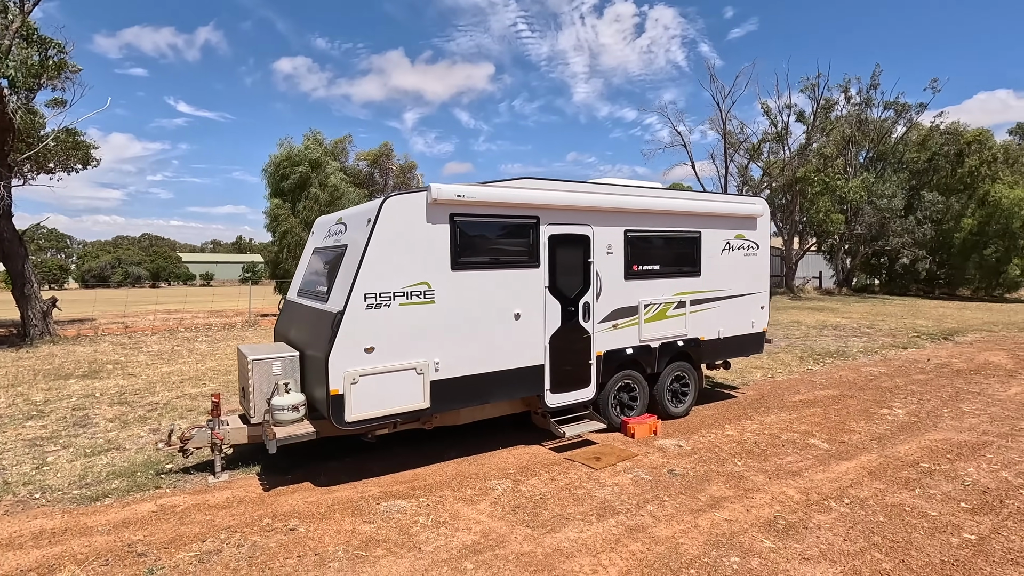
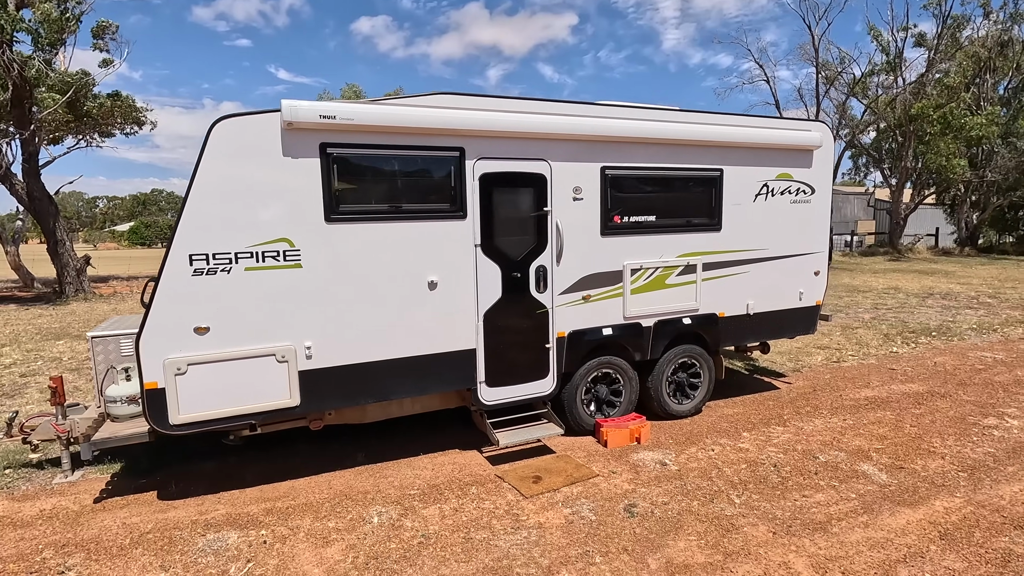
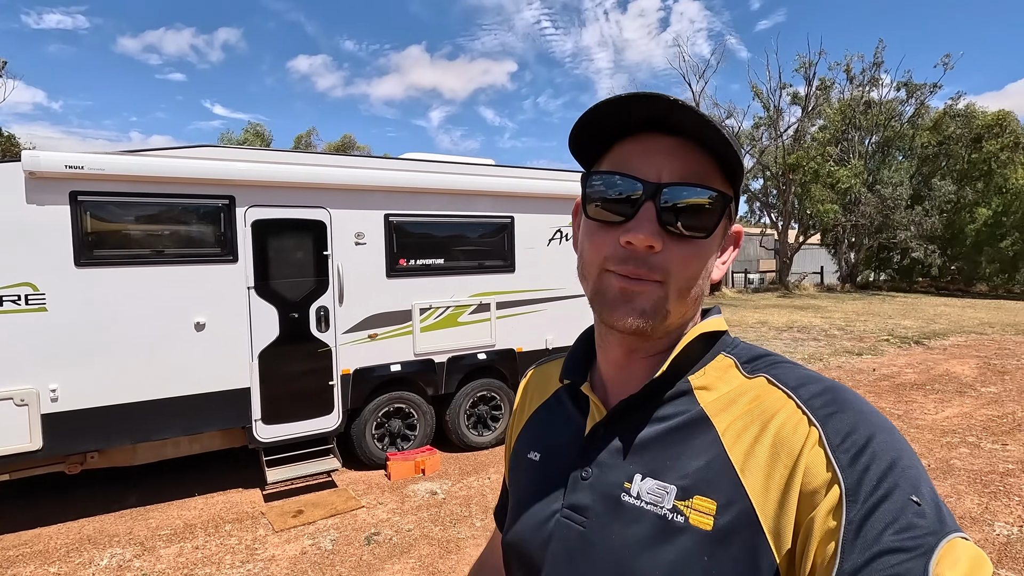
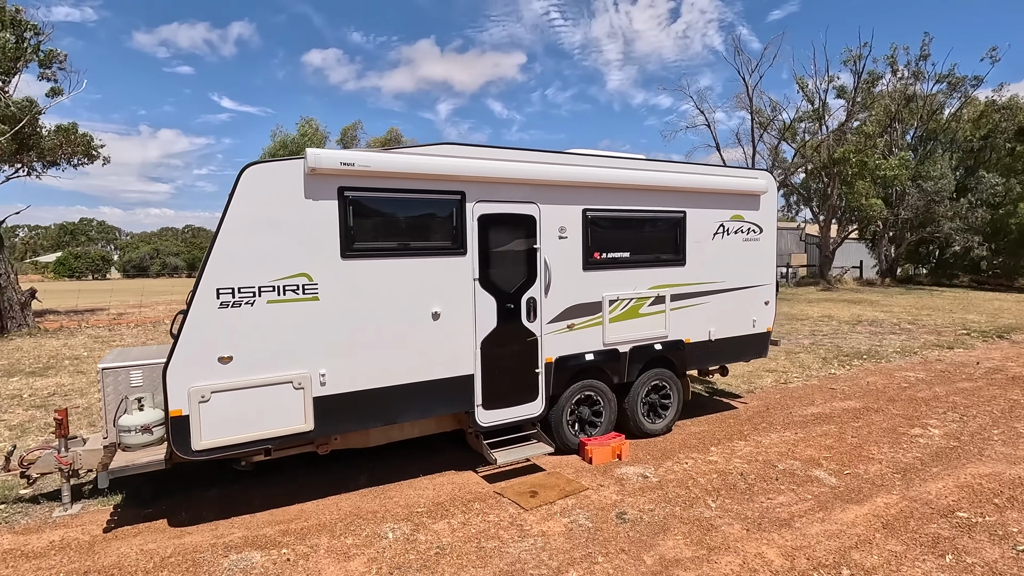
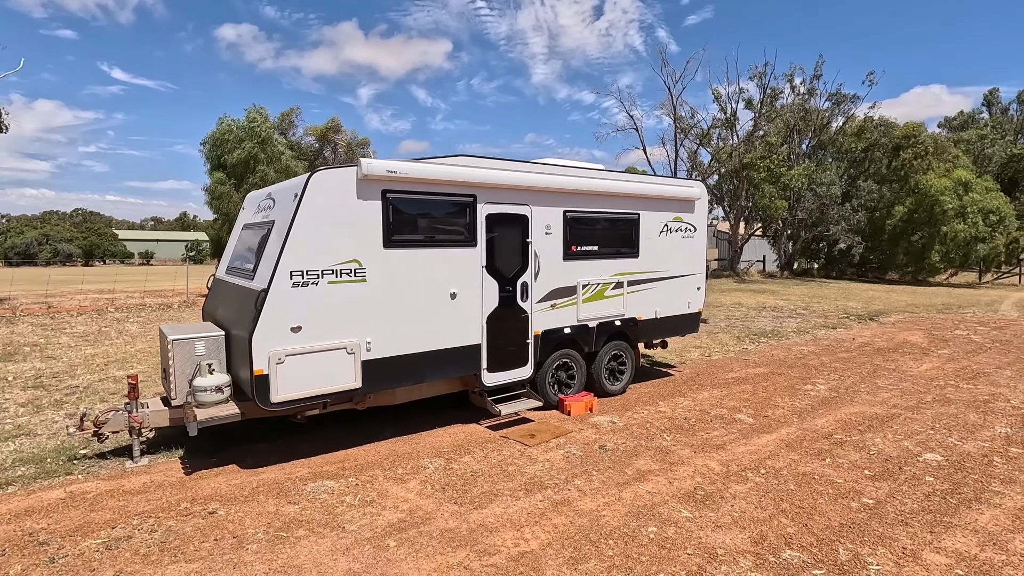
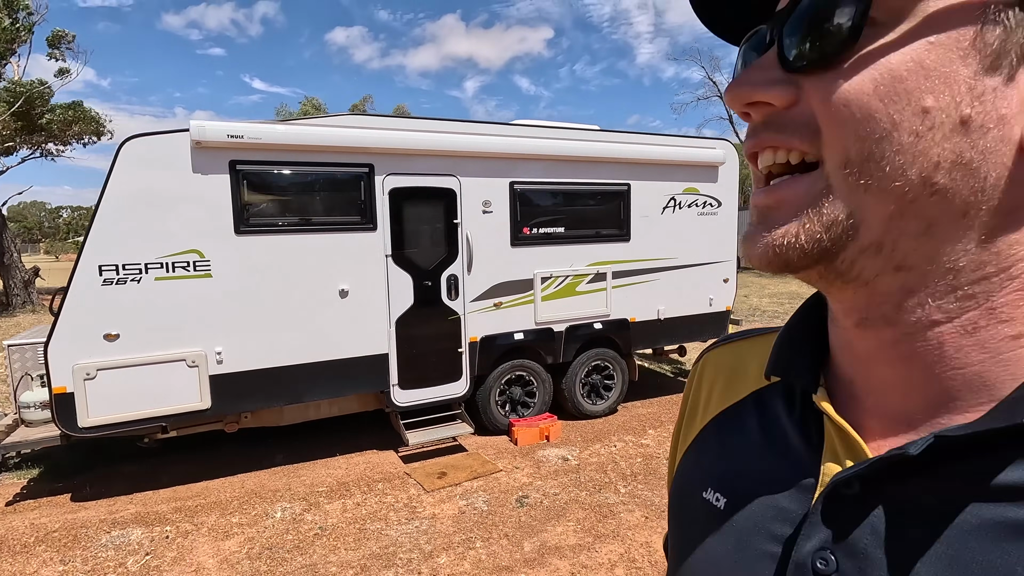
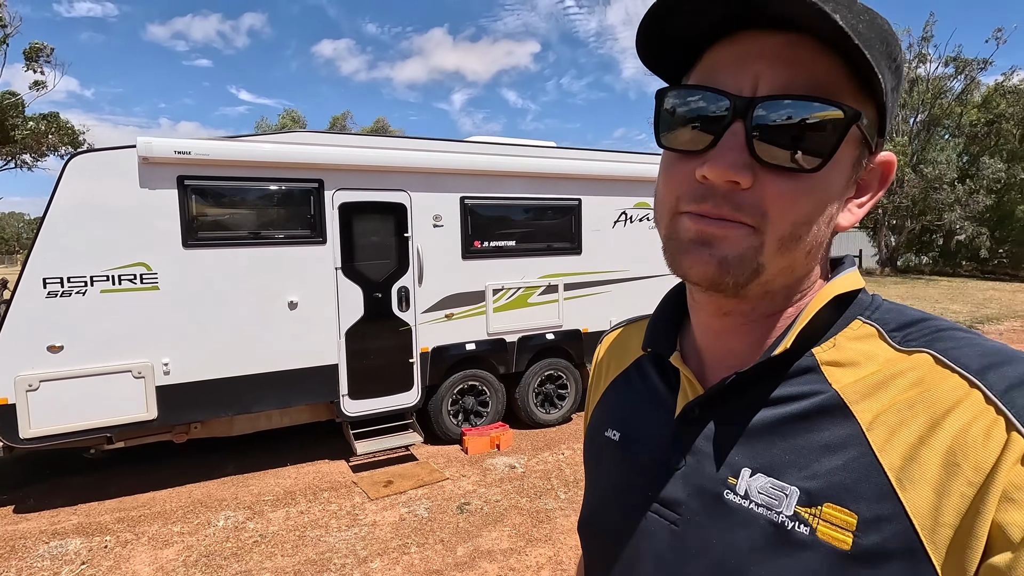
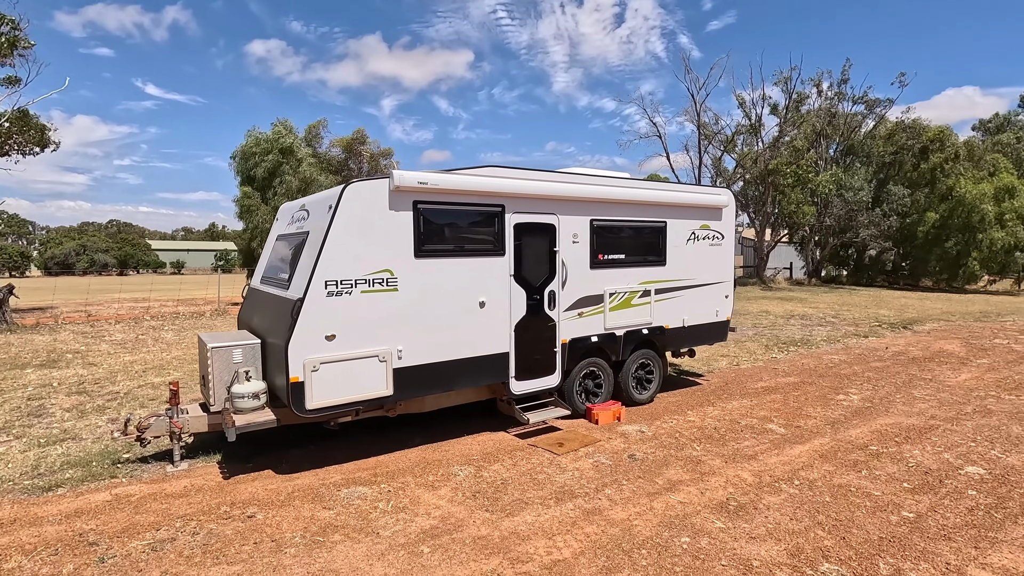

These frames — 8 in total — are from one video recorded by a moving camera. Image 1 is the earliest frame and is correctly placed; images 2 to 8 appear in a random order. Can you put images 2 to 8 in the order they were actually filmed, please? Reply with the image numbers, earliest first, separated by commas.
8, 5, 4, 2, 6, 7, 3
